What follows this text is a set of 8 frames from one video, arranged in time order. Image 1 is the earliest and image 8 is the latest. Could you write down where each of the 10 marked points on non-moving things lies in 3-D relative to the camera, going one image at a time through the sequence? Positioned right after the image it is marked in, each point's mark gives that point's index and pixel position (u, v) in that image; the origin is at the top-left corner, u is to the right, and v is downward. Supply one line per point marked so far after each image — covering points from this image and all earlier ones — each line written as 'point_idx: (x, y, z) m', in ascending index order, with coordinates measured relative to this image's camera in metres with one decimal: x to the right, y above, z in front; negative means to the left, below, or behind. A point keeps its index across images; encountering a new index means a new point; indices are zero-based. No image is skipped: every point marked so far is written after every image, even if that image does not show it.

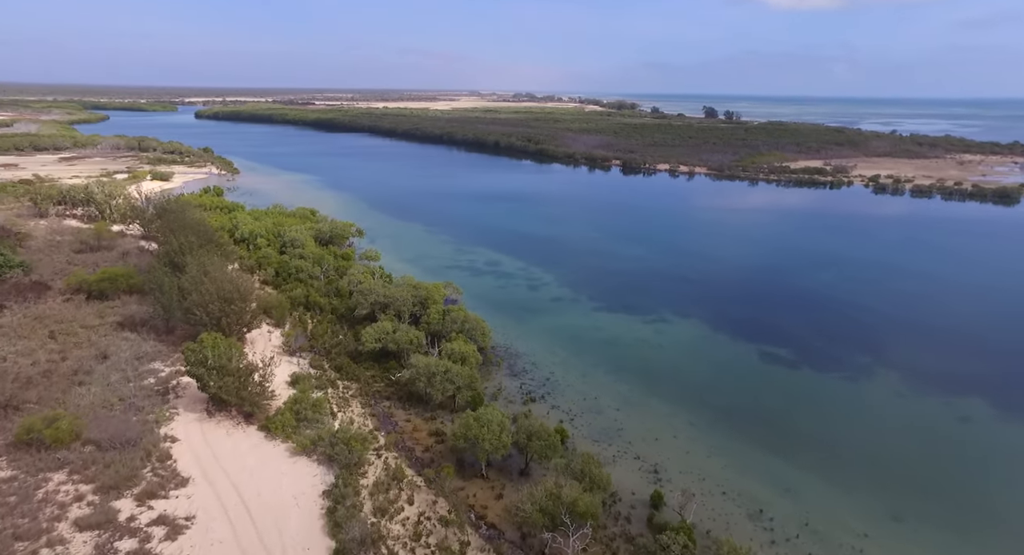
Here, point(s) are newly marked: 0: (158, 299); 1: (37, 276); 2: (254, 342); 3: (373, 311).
0: (-9.8, -0.6, +16.0) m
1: (-15.6, 0.0, +19.1) m
2: (-7.2, -1.9, +16.3) m
3: (-4.4, -1.1, +18.4) m
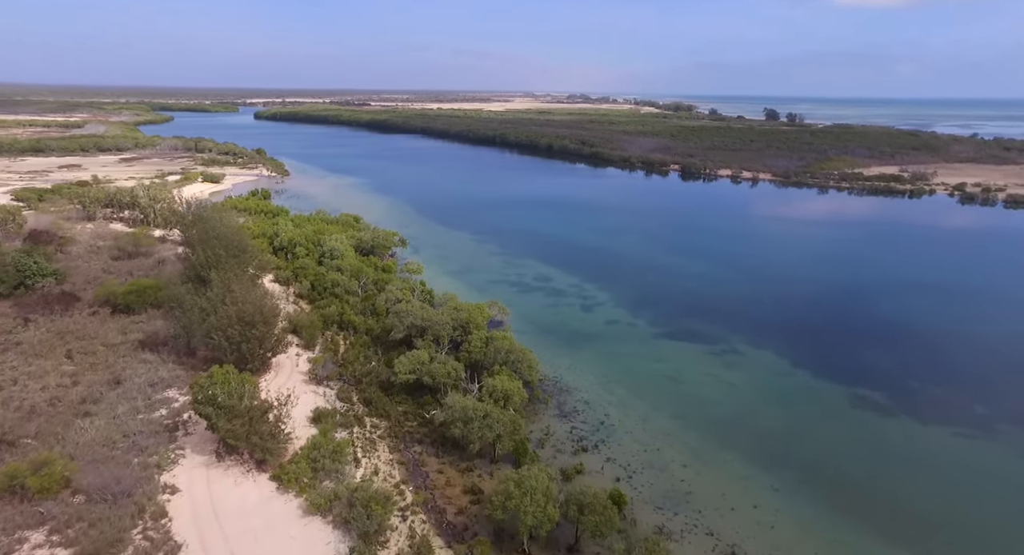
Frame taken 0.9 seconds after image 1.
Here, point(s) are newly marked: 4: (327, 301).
0: (-8.6, -1.1, +14.8) m
1: (-14.1, -0.3, +18.4) m
2: (-6.0, -2.4, +14.9) m
3: (-3.0, -1.7, +16.7) m
4: (-6.2, -0.8, +19.5) m
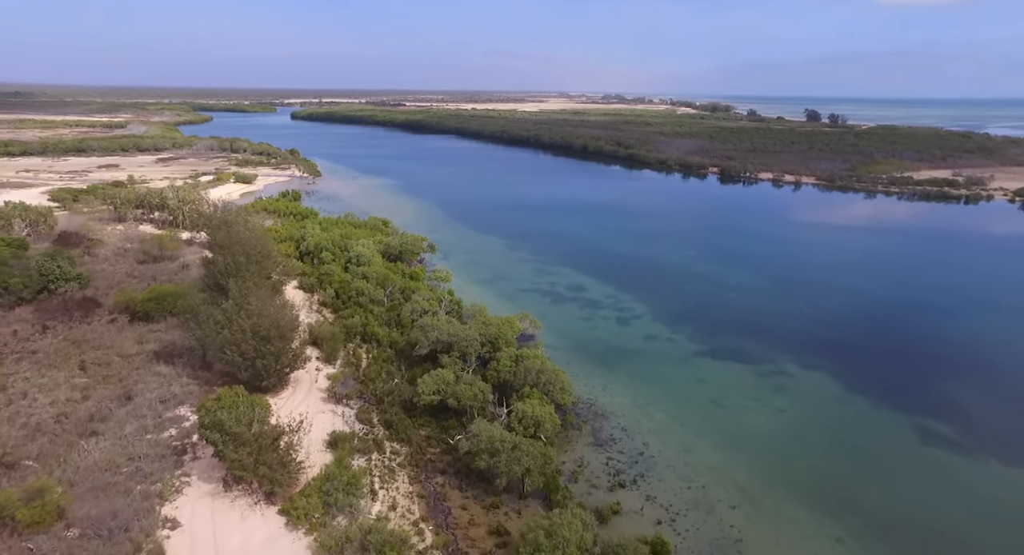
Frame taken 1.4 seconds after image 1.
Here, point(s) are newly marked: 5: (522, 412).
0: (-7.8, -1.3, +14.1) m
1: (-13.1, -0.4, +18.0) m
2: (-5.2, -2.7, +14.1) m
3: (-2.1, -2.0, +15.7) m
4: (-5.2, -1.1, +18.7) m
5: (+0.2, -3.0, +12.9) m
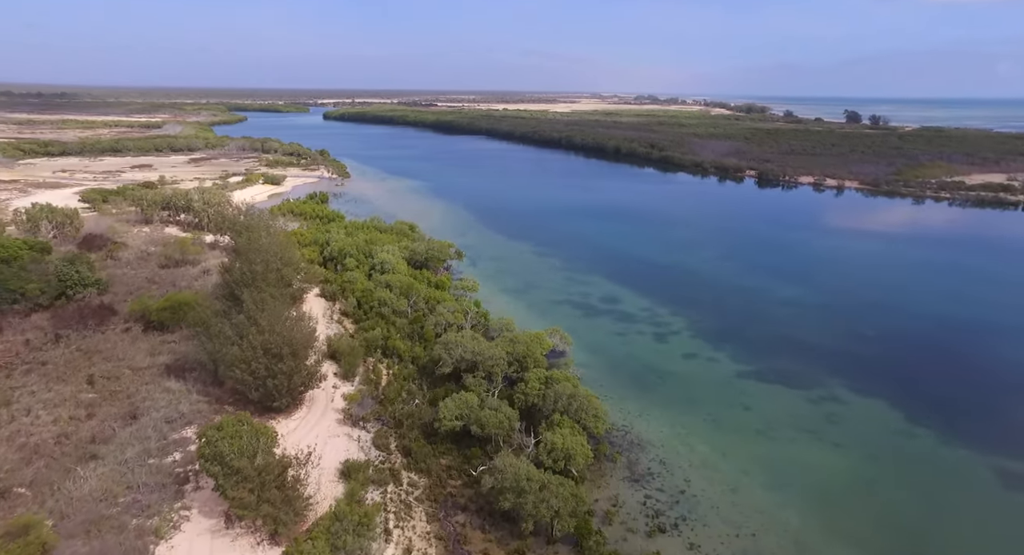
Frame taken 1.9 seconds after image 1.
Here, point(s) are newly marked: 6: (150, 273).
0: (-7.1, -1.6, +13.4) m
1: (-12.2, -0.6, +17.5) m
2: (-4.6, -3.0, +13.3) m
3: (-1.4, -2.4, +14.7) m
4: (-4.3, -1.4, +17.9) m
5: (+0.8, -3.4, +11.8) m
6: (-12.5, +0.2, +19.9) m
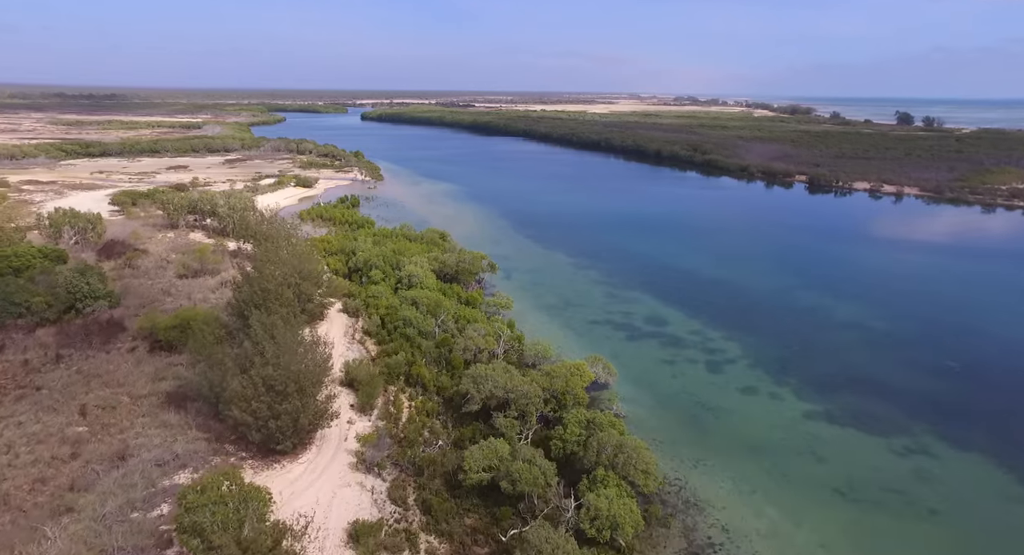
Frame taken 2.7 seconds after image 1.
0: (-6.3, -2.0, +12.1) m
1: (-11.2, -1.0, +16.5) m
2: (-3.9, -3.4, +11.7) m
3: (-0.6, -2.9, +13.0) m
4: (-3.3, -1.9, +16.4) m
5: (+1.4, -4.0, +10.0) m
6: (-11.3, -0.2, +18.9) m
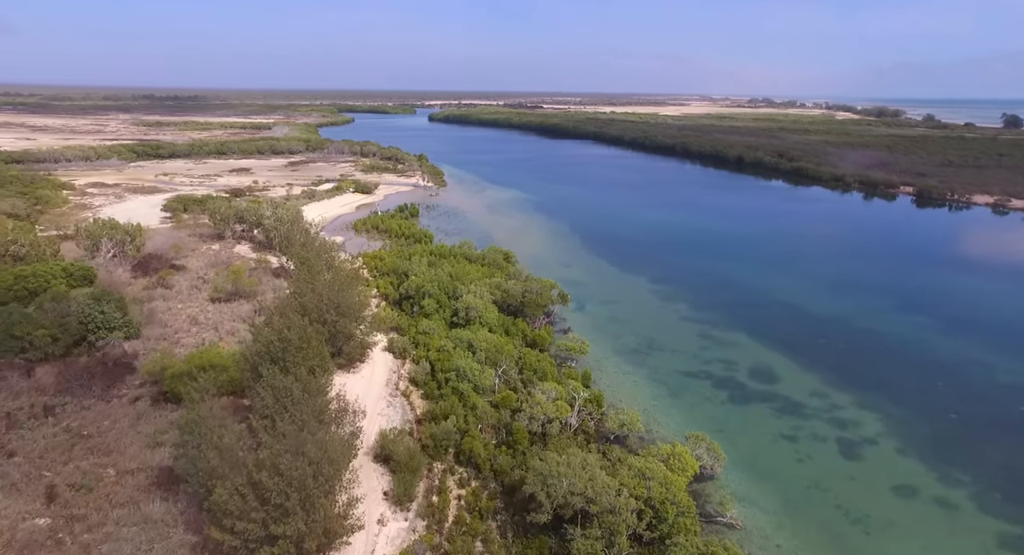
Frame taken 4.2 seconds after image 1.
0: (-5.0, -2.9, +9.4) m
1: (-9.3, -1.7, +14.3) m
2: (-2.6, -4.4, +8.8) m
3: (+0.8, -4.0, +9.7) m
4: (-1.5, -2.9, +13.3) m
5: (+2.4, -5.1, +6.5) m
6: (-9.1, -0.9, +16.7) m
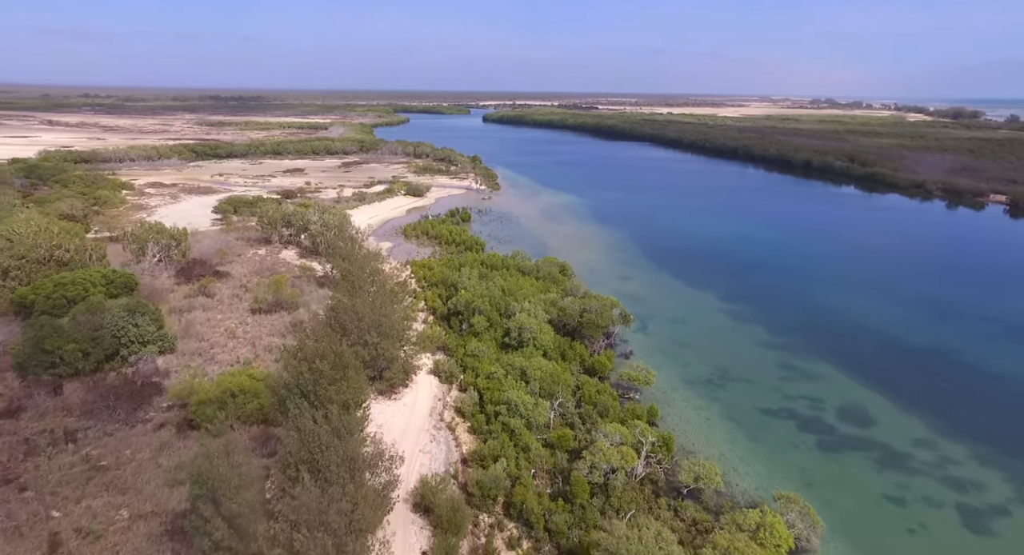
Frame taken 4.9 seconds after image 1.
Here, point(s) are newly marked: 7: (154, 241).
0: (-4.2, -3.2, +8.2) m
1: (-8.0, -2.0, +13.4) m
2: (-1.9, -4.8, +7.4) m
3: (+1.6, -4.5, +8.1) m
4: (-0.4, -3.3, +11.8) m
5: (+2.9, -5.6, +4.7) m
6: (-7.6, -1.2, +15.8) m
7: (-12.0, +1.2, +19.4) m
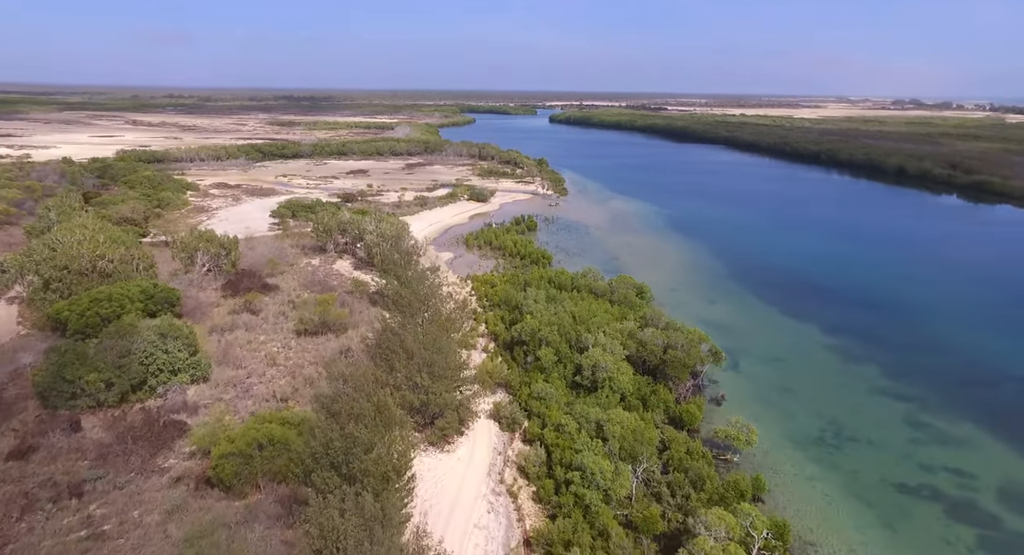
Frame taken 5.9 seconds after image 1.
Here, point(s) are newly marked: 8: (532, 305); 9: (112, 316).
0: (-3.3, -3.8, +6.4) m
1: (-6.5, -2.4, +12.0) m
2: (-1.1, -5.5, +5.4) m
3: (+2.4, -5.3, +5.6) m
4: (+0.9, -4.0, +9.6) m
5: (+3.3, -6.4, +2.1) m
6: (-5.8, -1.7, +14.3) m
7: (-9.7, +0.9, +18.3) m
8: (+0.6, -0.9, +16.6) m
9: (-9.2, -0.9, +13.3) m
